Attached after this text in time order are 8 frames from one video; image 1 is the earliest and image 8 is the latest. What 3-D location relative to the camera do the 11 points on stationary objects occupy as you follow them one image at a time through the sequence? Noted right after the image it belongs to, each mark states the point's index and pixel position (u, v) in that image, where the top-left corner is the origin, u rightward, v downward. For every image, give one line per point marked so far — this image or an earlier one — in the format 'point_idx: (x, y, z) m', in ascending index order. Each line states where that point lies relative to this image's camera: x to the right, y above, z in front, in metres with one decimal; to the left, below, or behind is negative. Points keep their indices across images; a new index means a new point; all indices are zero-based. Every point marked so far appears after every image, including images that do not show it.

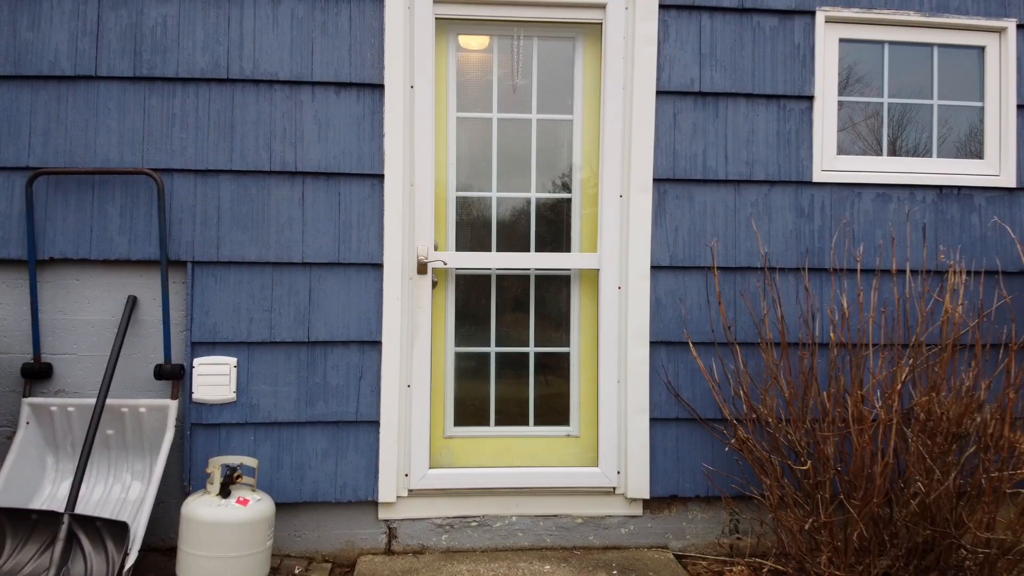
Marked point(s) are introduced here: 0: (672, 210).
0: (+0.3, +0.2, +2.3) m
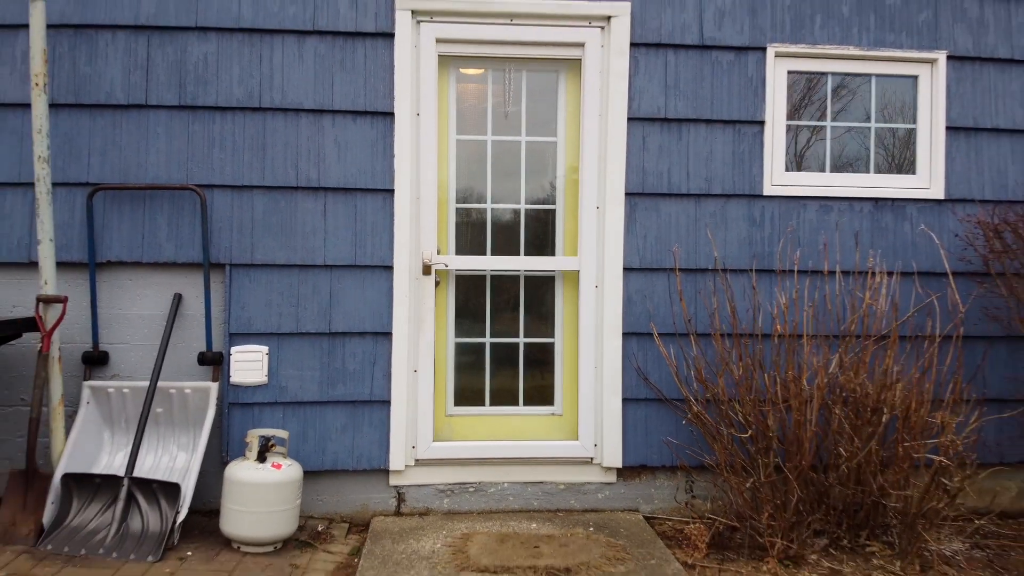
0: (+0.3, +0.2, +2.6) m
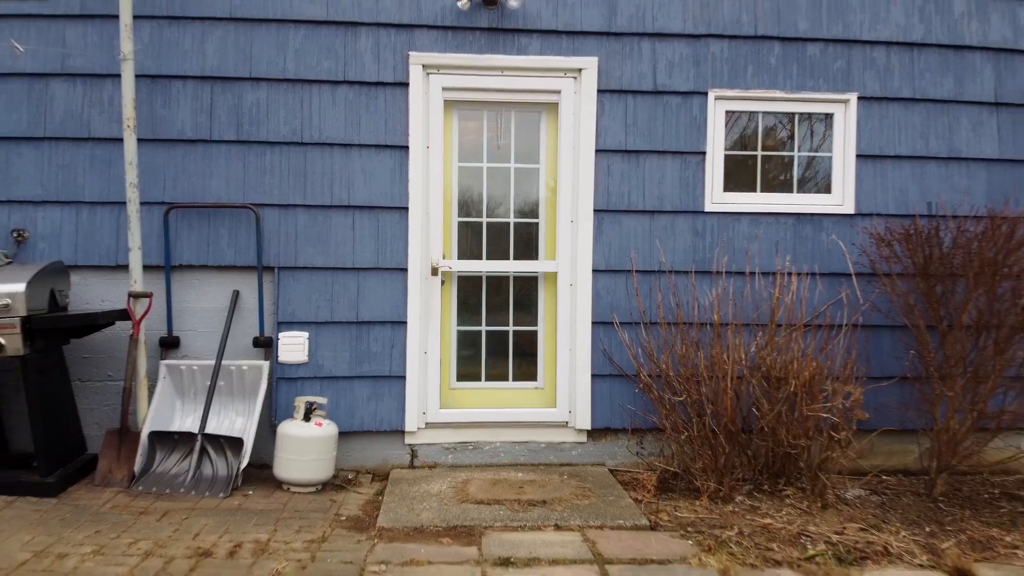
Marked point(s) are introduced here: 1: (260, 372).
0: (+0.3, +0.2, +3.2) m
1: (-0.7, -0.2, +3.1) m
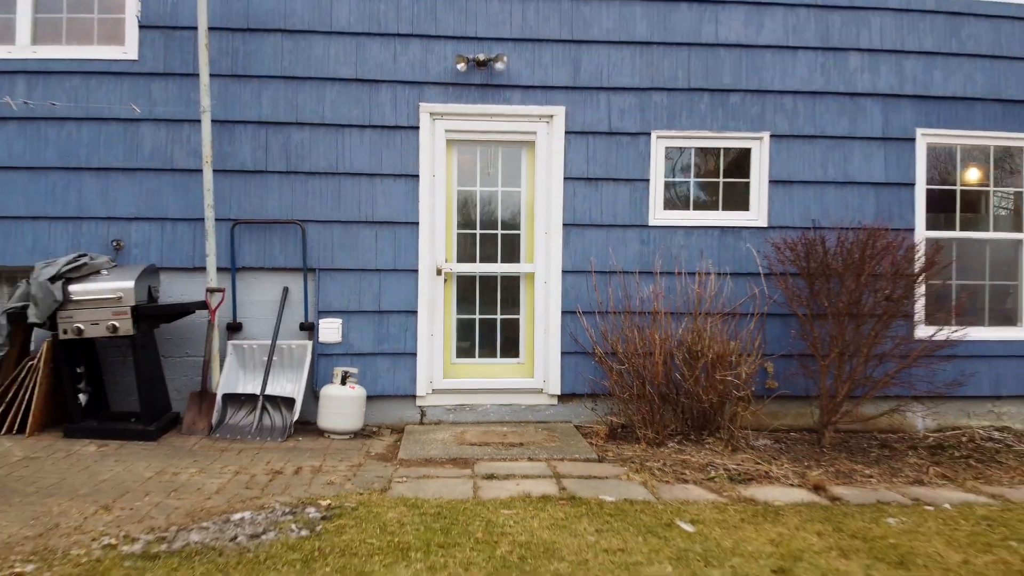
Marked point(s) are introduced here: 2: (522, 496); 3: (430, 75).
0: (+0.2, +0.2, +4.1) m
1: (-0.8, -0.2, +4.0) m
2: (0.0, -0.6, +2.9) m
3: (-0.3, +0.8, +4.2) m
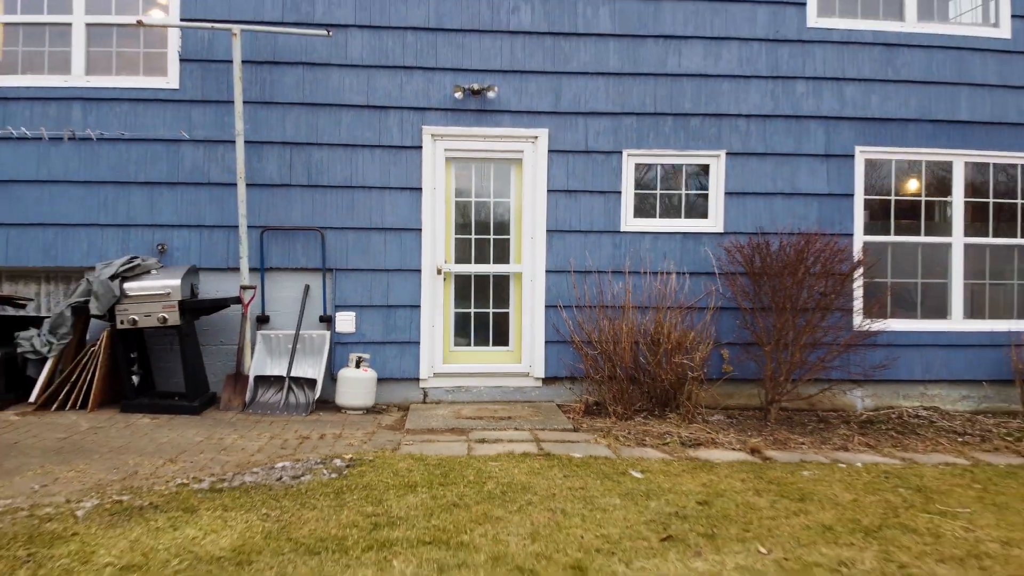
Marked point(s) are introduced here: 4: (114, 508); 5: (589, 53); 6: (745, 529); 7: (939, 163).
0: (+0.2, +0.2, +4.8) m
1: (-0.8, -0.2, +4.6) m
2: (0.0, -0.5, +3.5) m
3: (-0.4, +0.8, +4.8) m
4: (-1.0, -0.5, +2.7) m
5: (+0.4, +1.1, +5.0) m
6: (+0.6, -0.6, +2.6) m
7: (+2.1, +0.6, +5.3) m
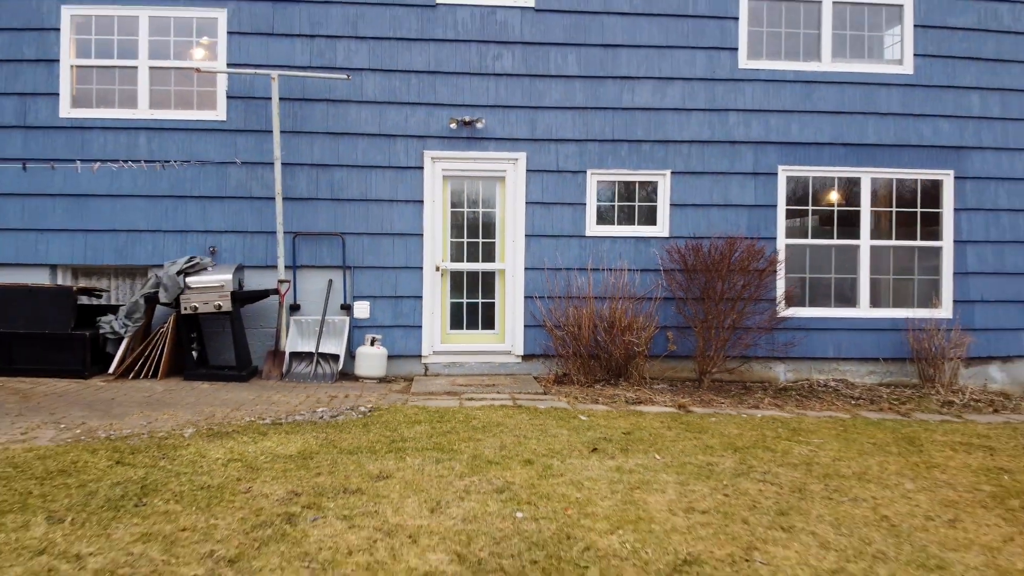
0: (+0.1, +0.2, +5.9) m
1: (-0.9, -0.2, +5.7) m
2: (-0.1, -0.5, +4.6) m
3: (-0.4, +0.9, +5.9) m
4: (-1.1, -0.5, +3.8) m
5: (+0.3, +1.1, +6.1) m
6: (+0.5, -0.5, +3.7) m
7: (+2.0, +0.7, +6.4) m
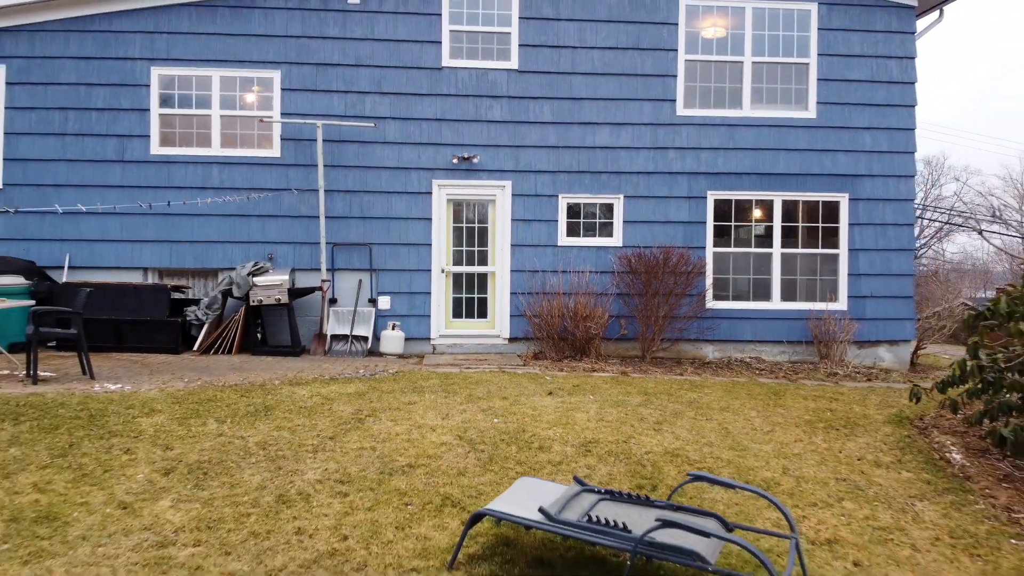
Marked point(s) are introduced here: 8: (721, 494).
0: (0.0, +0.2, +7.7) m
1: (-1.0, -0.2, +7.5) m
2: (-0.2, -0.5, +6.4) m
3: (-0.5, +0.9, +7.7) m
4: (-1.2, -0.5, +5.6) m
5: (+0.2, +1.1, +7.9) m
6: (+0.4, -0.5, +5.5) m
7: (+2.0, +0.7, +8.2) m
8: (+0.7, -0.7, +3.7) m
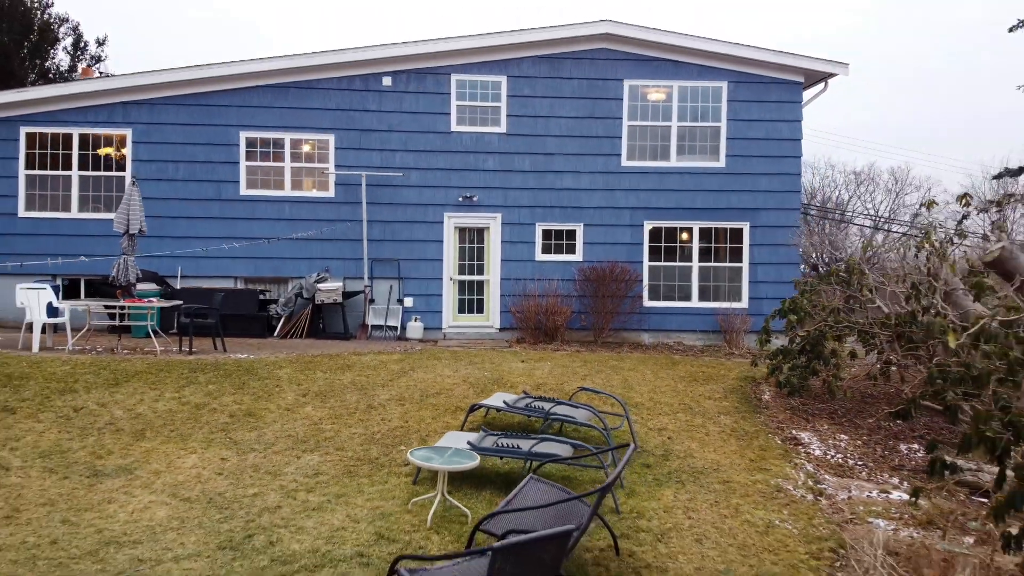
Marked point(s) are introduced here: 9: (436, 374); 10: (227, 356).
0: (-0.1, +0.2, +10.7) m
1: (-1.1, -0.2, +10.5) m
2: (-0.3, -0.5, +9.4) m
3: (-0.6, +0.9, +10.7) m
4: (-1.3, -0.5, +8.6) m
5: (+0.1, +1.1, +10.9) m
6: (+0.3, -0.6, +8.5) m
7: (+1.8, +0.6, +11.2) m
8: (+0.6, -0.8, +6.7) m
9: (-0.5, -0.6, +7.4) m
10: (-2.2, -0.5, +8.3) m
